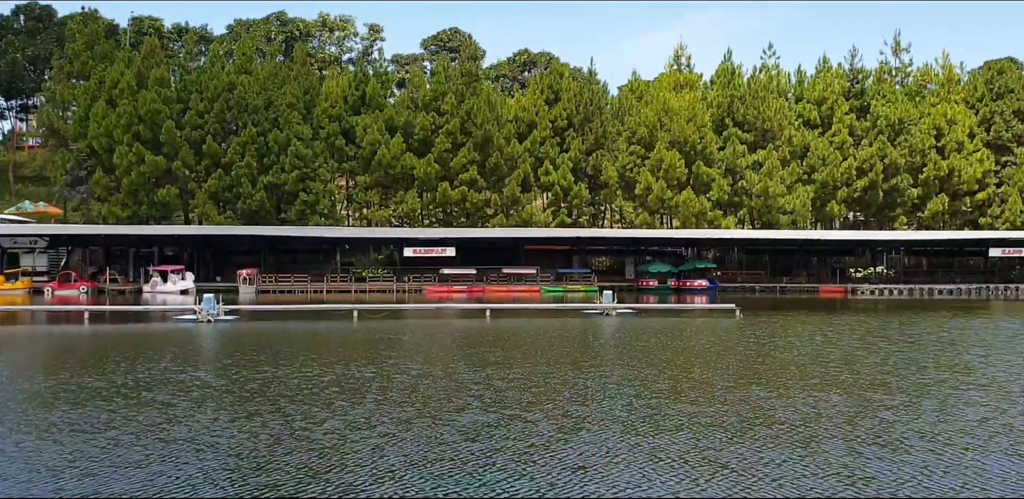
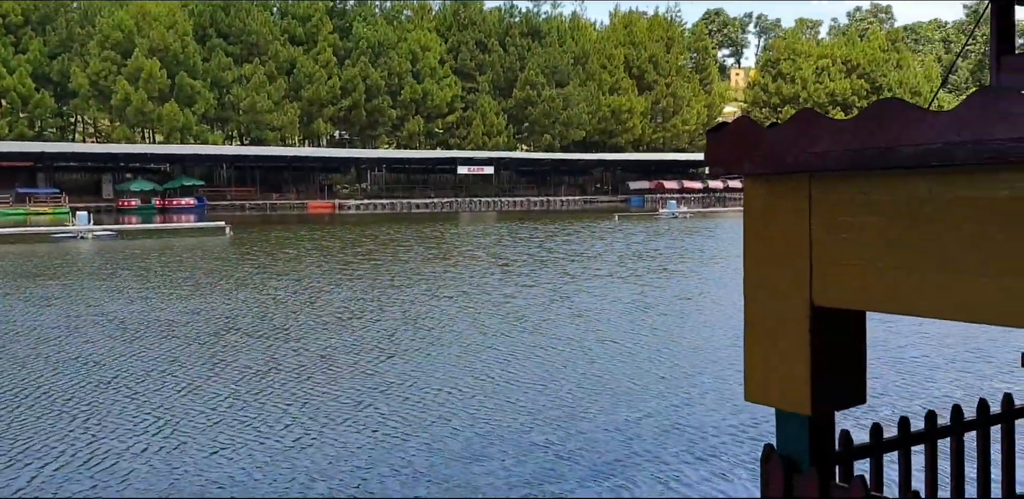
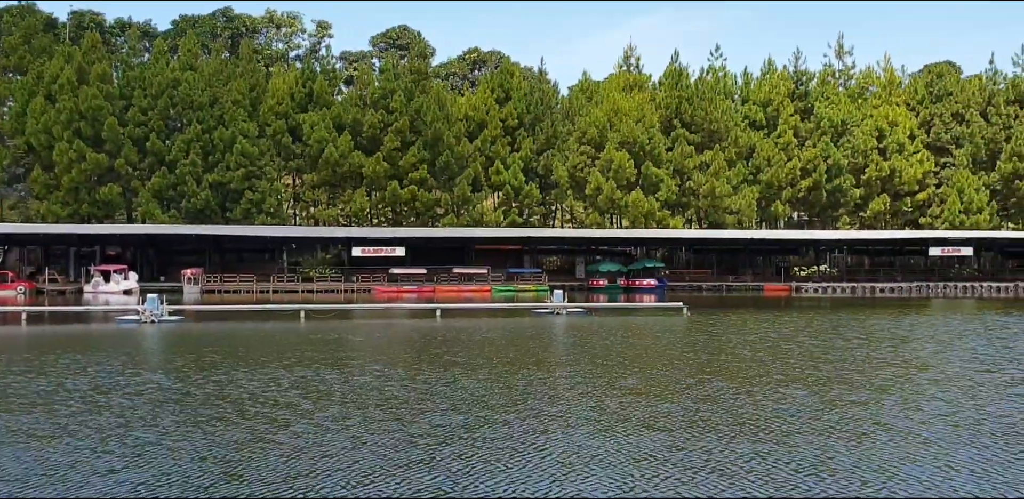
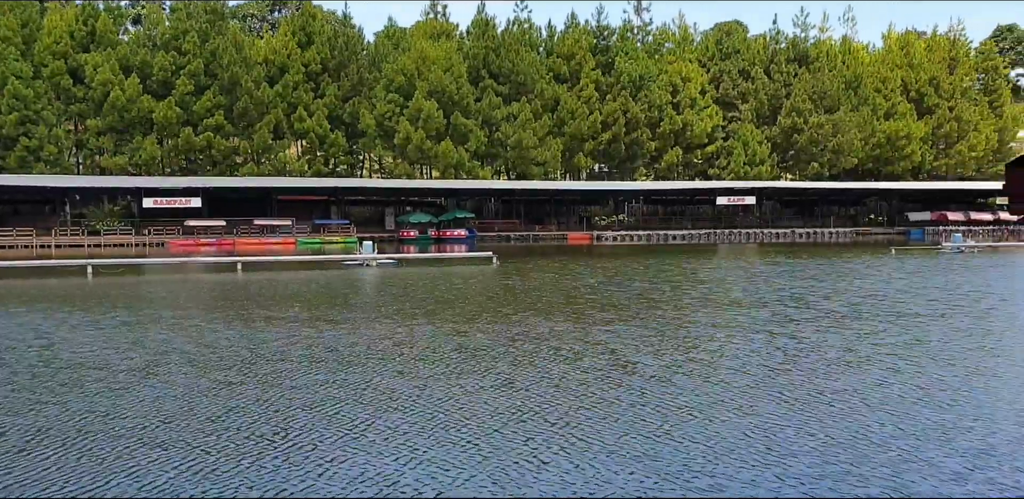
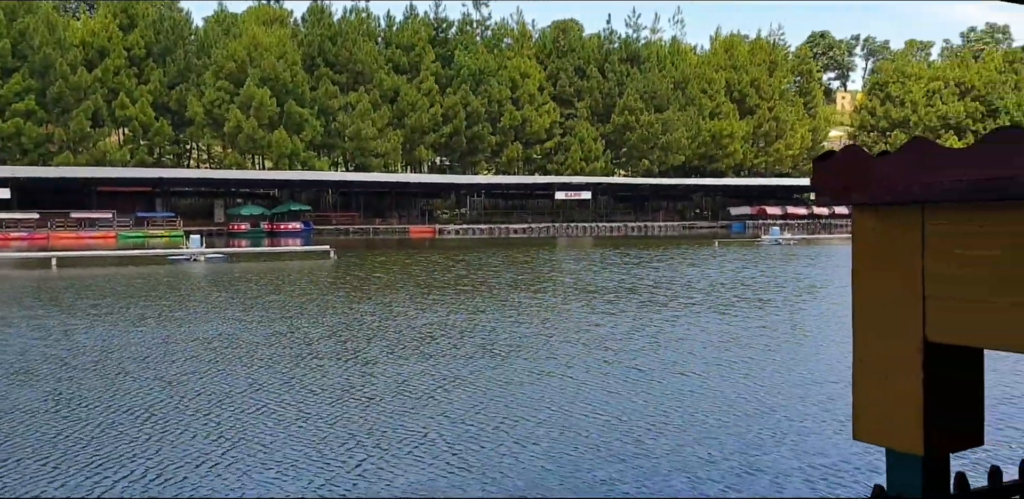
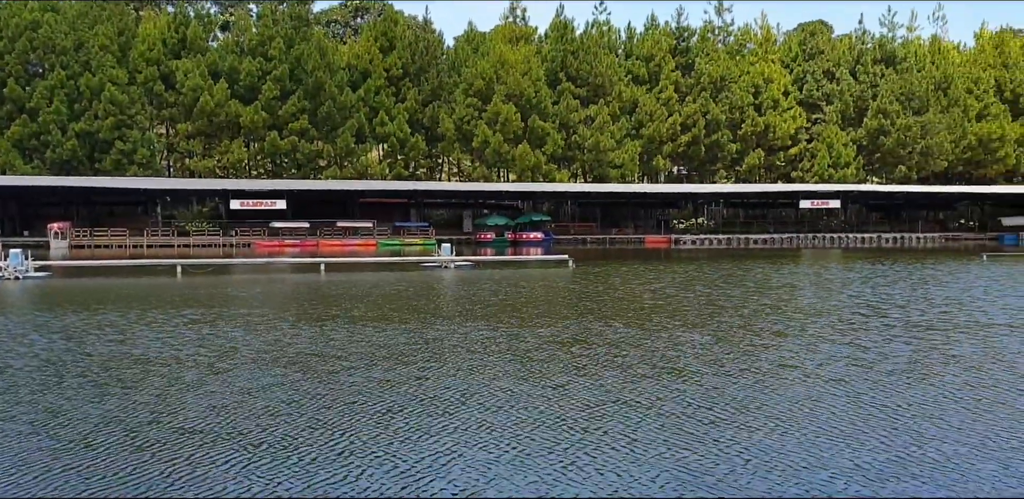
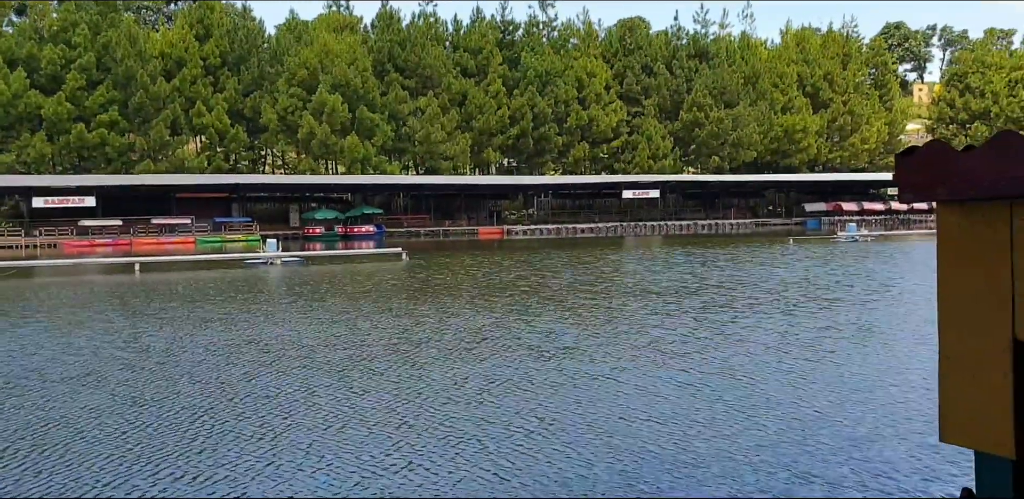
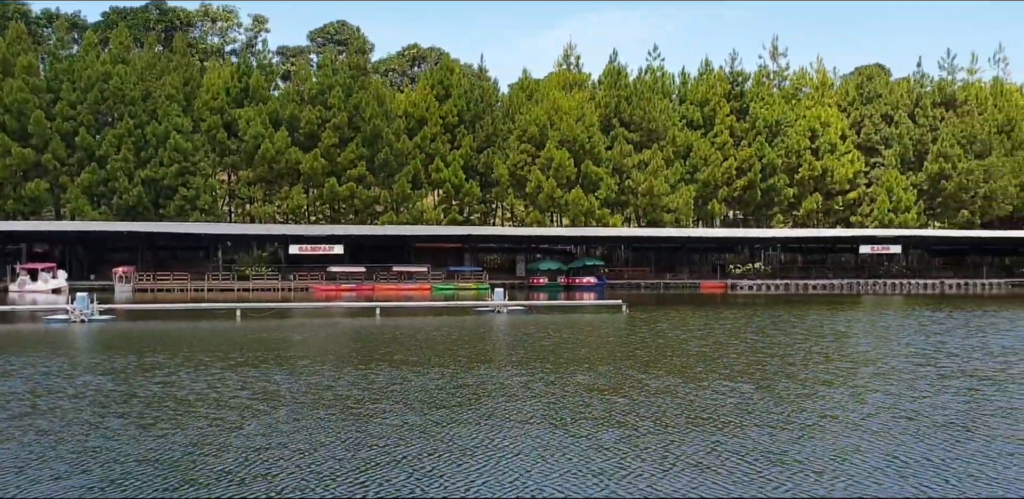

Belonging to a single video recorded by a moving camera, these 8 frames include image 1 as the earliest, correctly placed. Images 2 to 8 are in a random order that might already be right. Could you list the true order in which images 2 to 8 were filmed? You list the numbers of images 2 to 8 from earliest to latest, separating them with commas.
3, 8, 6, 4, 7, 5, 2
